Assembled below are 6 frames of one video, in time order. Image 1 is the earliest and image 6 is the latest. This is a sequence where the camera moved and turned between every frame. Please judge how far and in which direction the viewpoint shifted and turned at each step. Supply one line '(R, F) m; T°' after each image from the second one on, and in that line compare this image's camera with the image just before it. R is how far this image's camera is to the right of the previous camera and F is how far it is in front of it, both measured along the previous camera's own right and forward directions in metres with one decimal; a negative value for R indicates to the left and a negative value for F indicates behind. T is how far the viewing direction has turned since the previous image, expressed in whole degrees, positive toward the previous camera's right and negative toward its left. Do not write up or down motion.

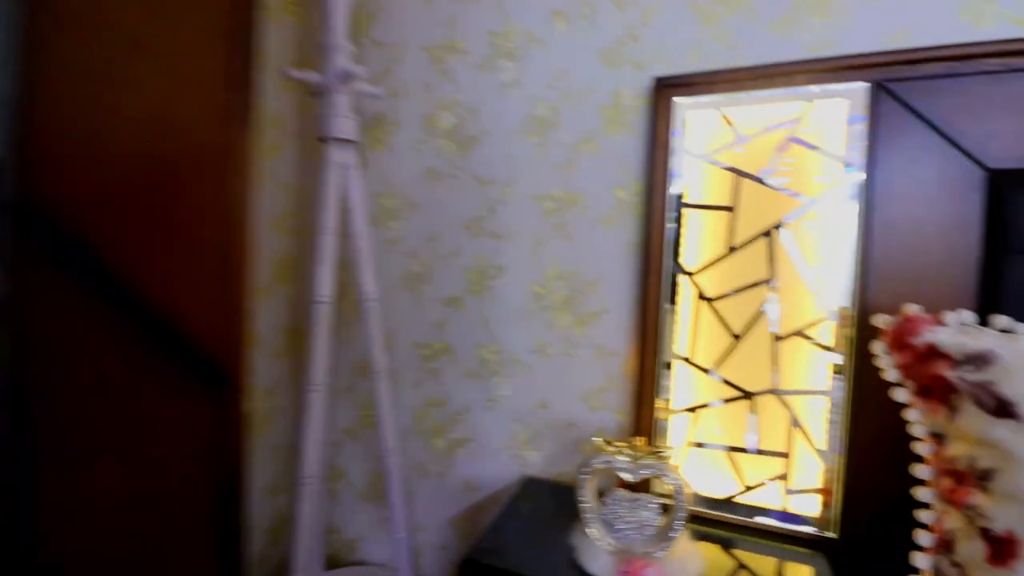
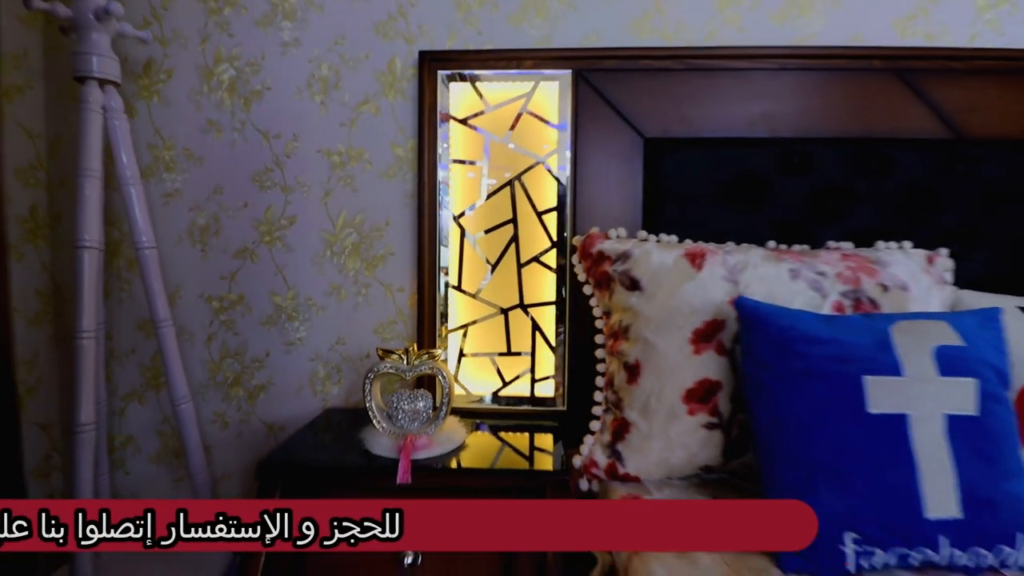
(+0.1, -0.2) m; +20°
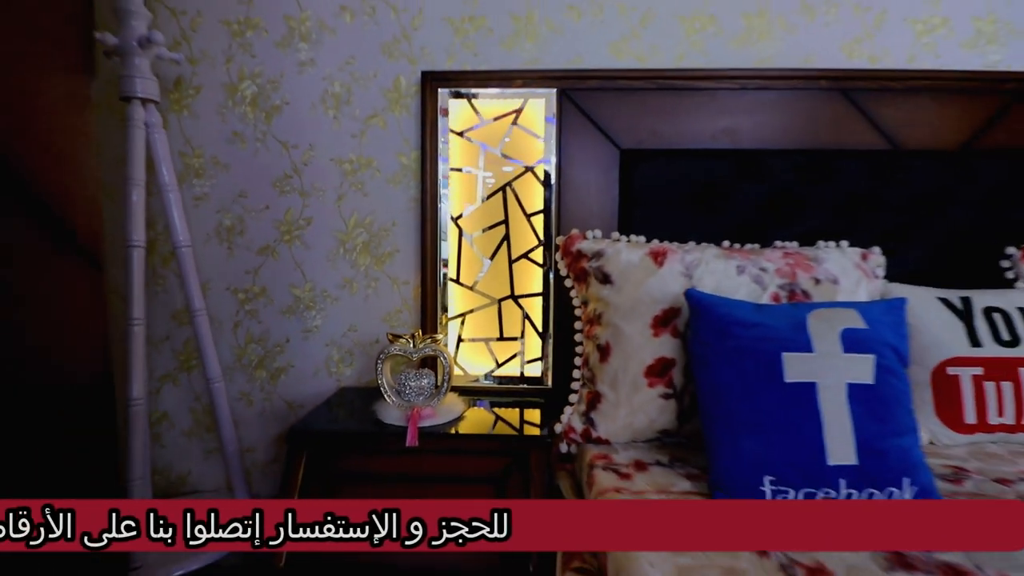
(0.0, -0.2) m; 0°
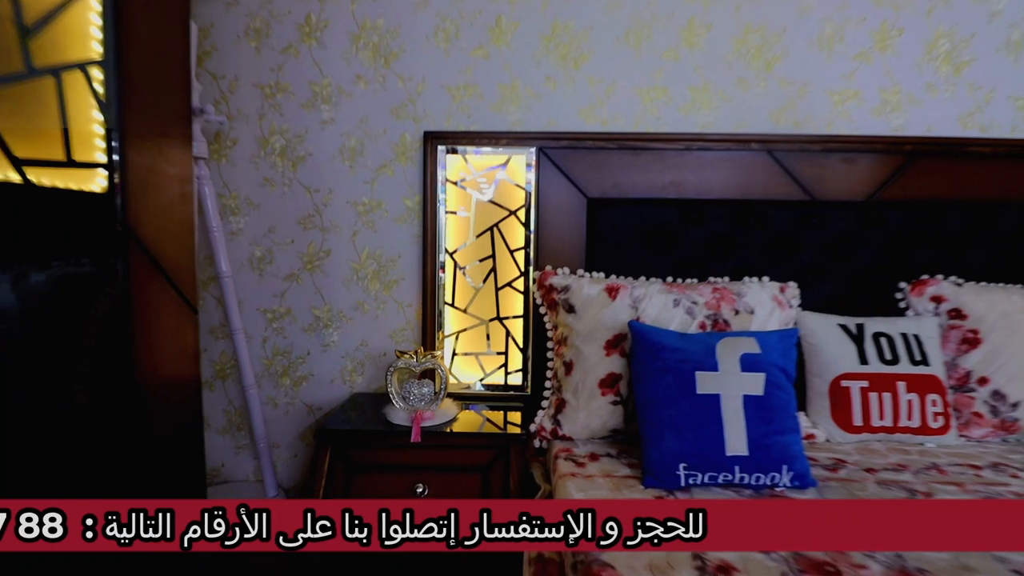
(0.0, -0.3) m; +1°
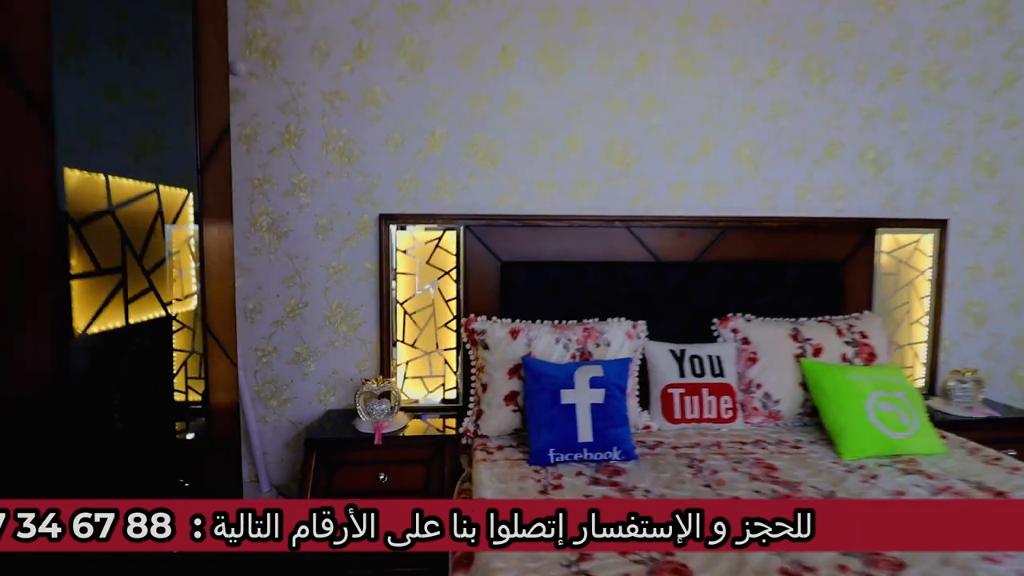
(+0.1, -0.6) m; +5°
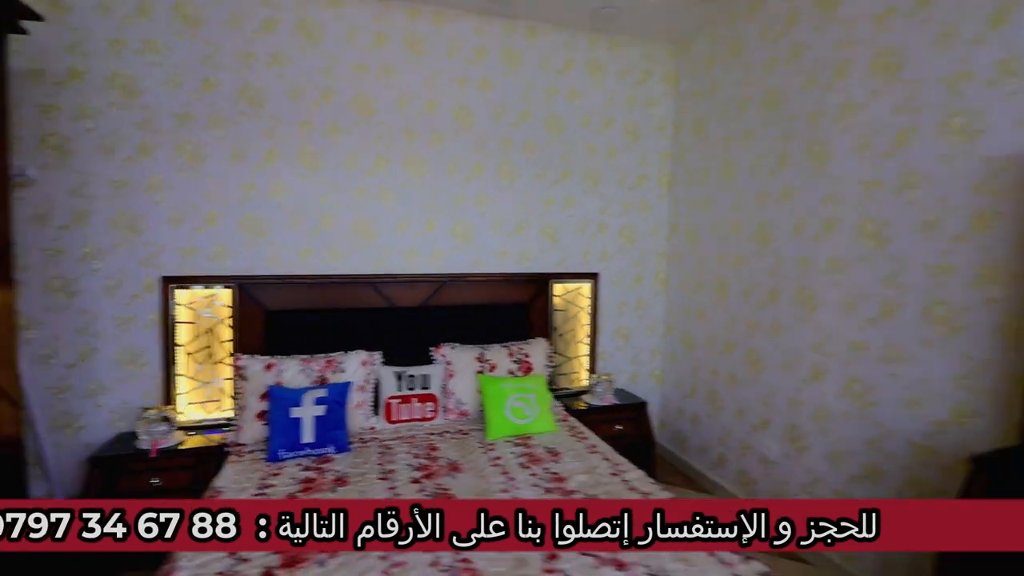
(+0.1, -1.0) m; +13°
